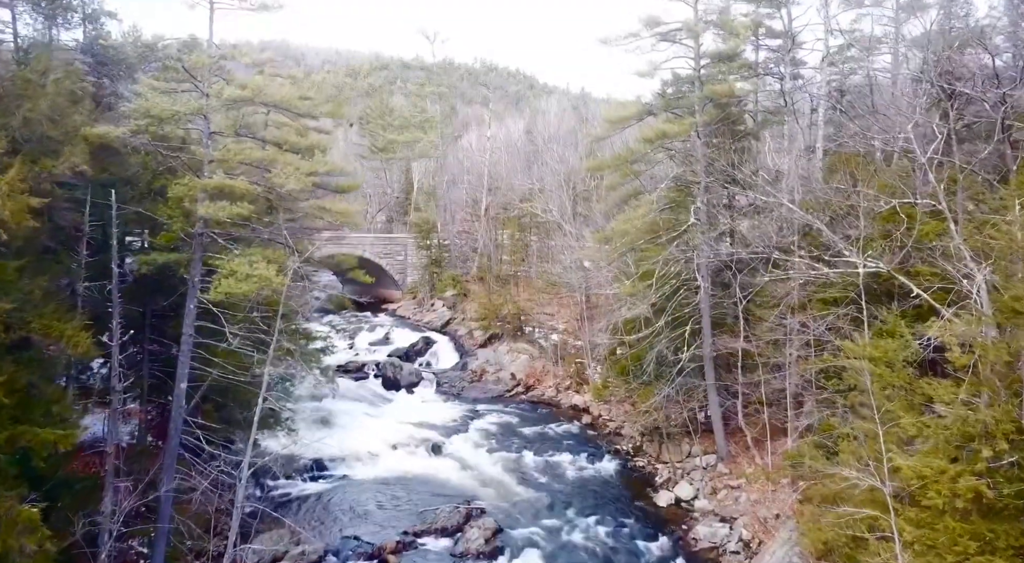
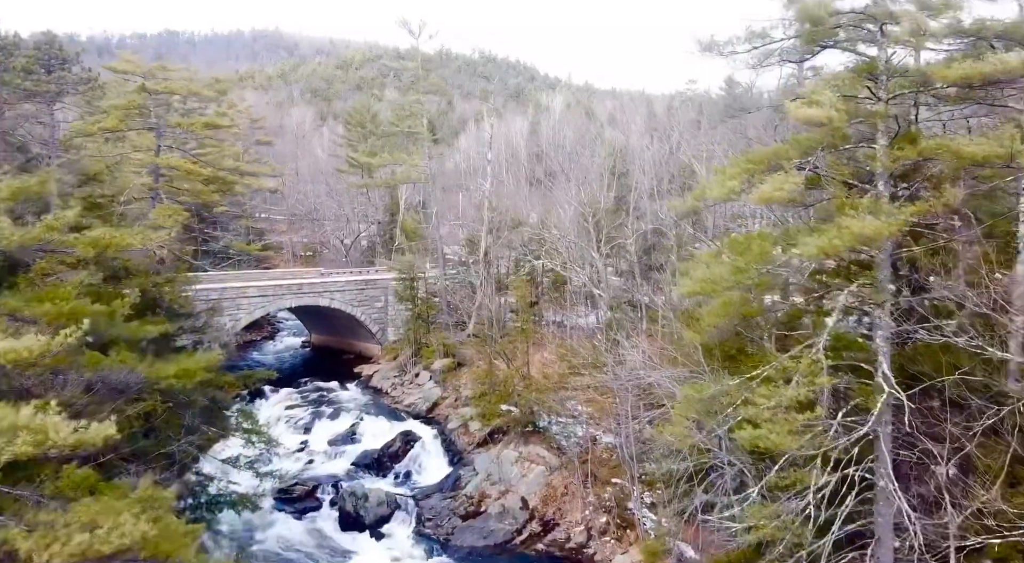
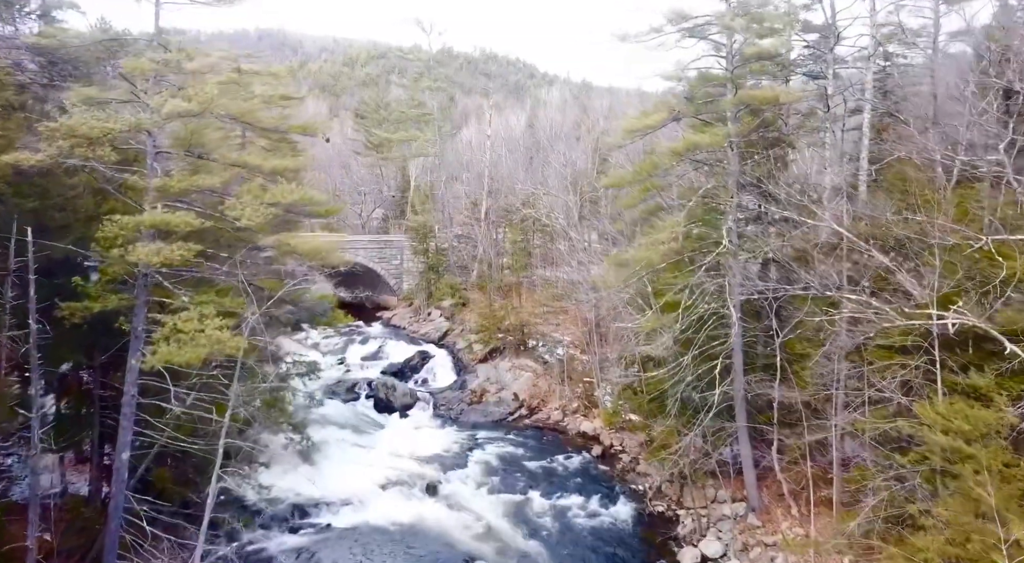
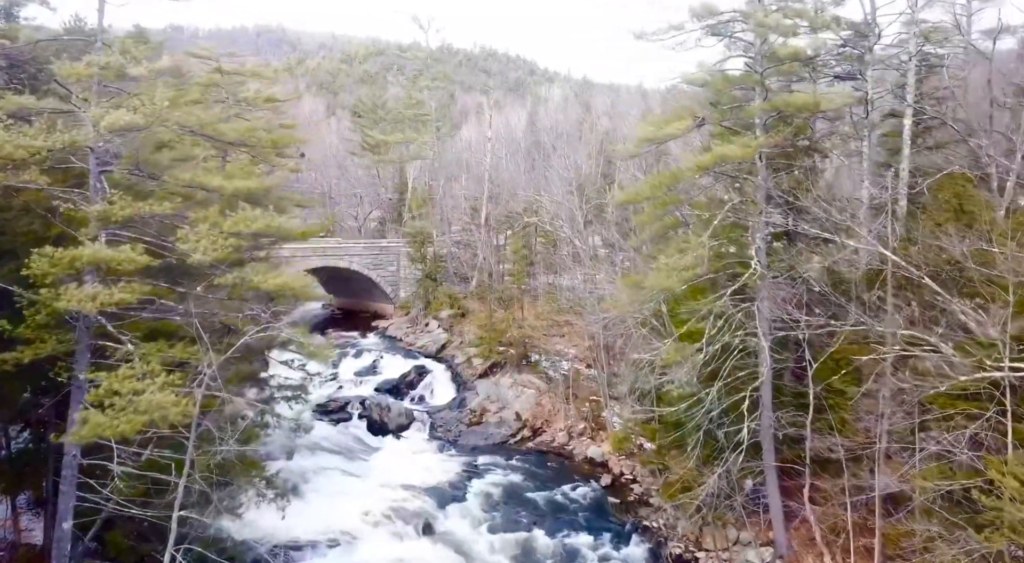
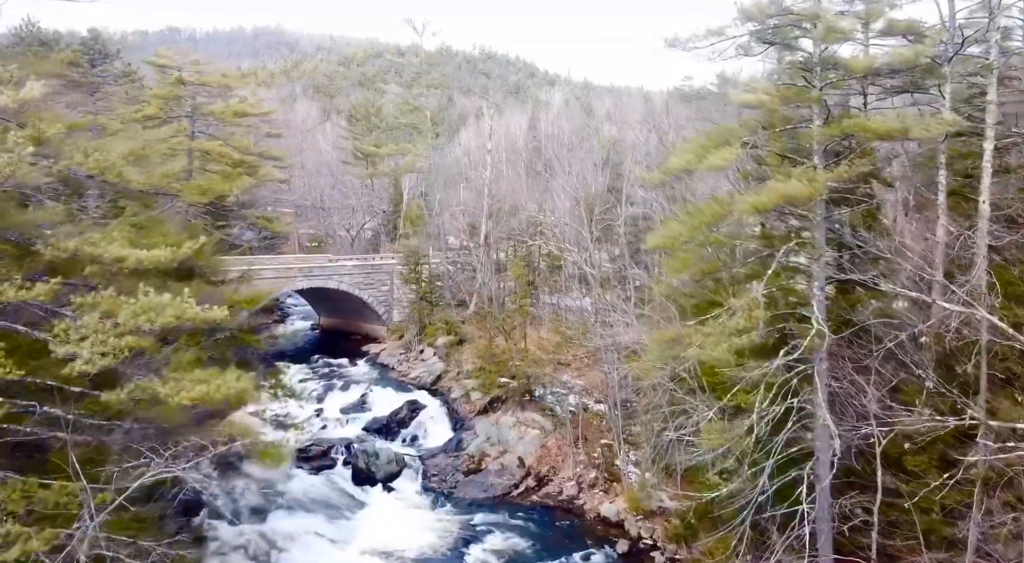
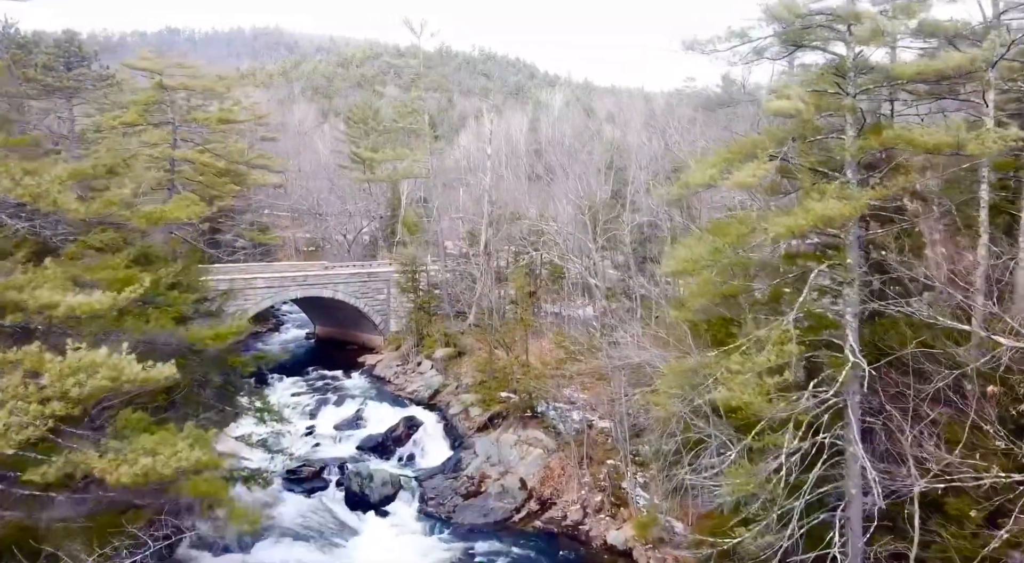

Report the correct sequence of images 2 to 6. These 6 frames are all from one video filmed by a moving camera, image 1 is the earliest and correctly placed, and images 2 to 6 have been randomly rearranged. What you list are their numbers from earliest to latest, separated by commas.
3, 4, 5, 6, 2
